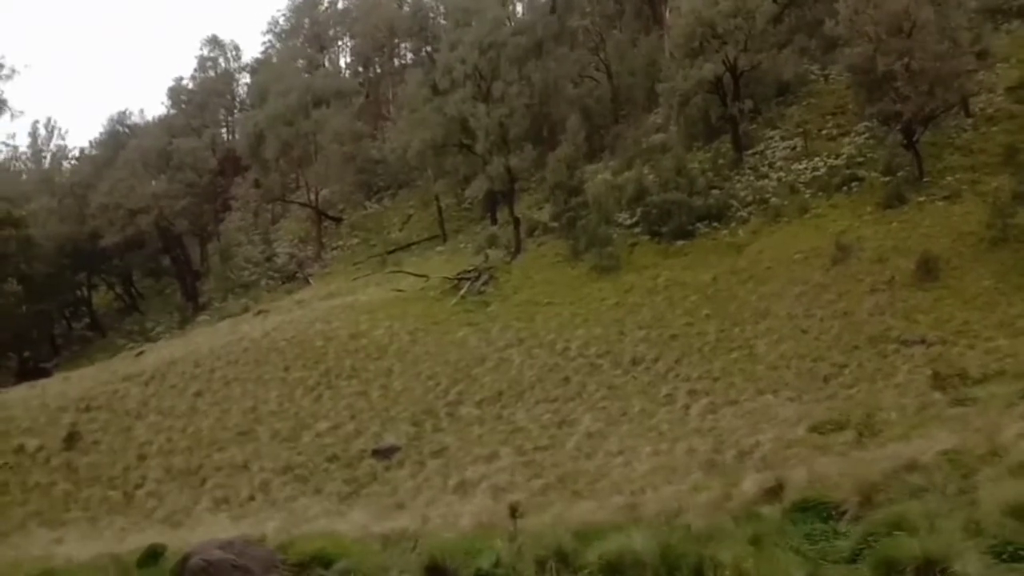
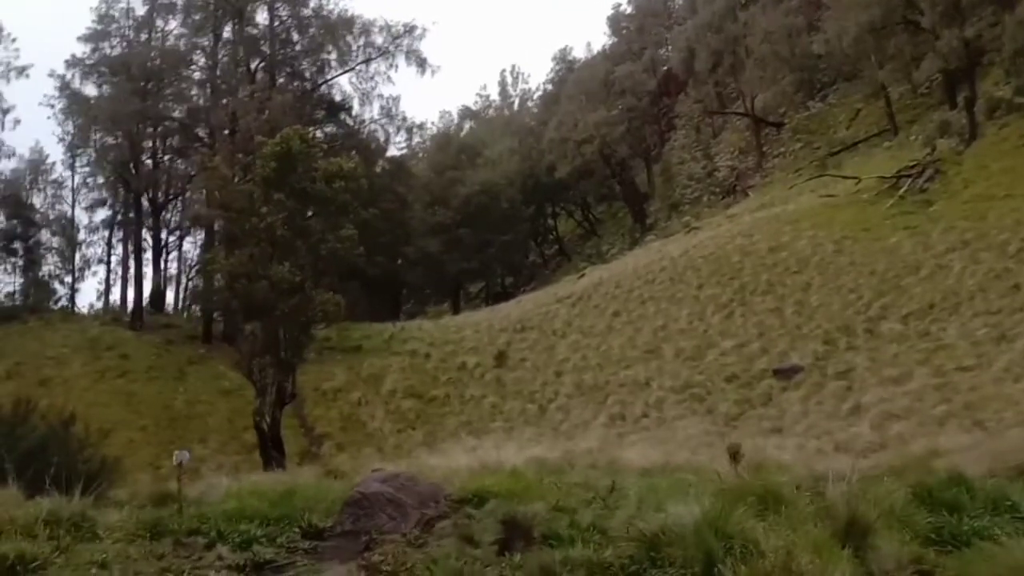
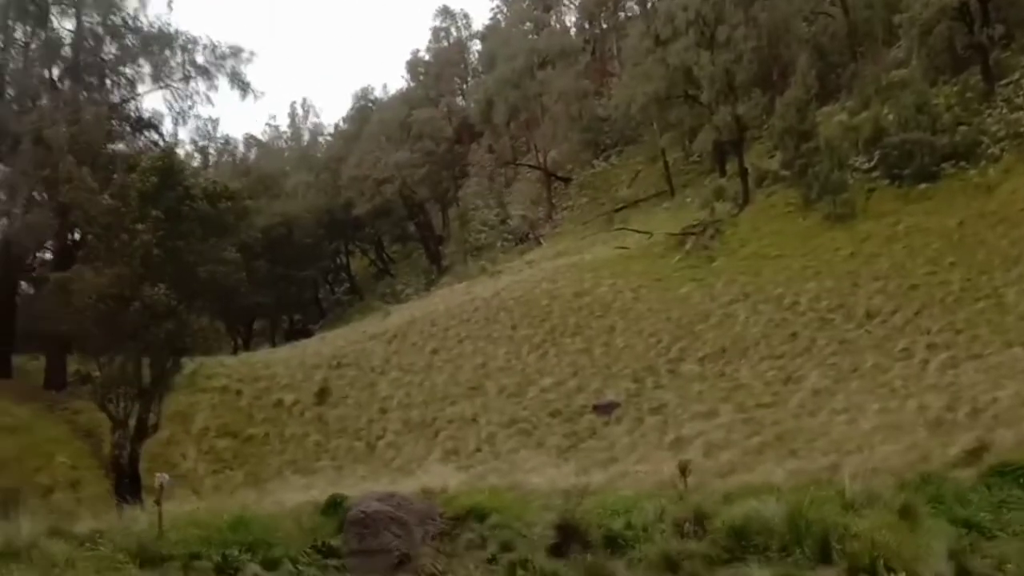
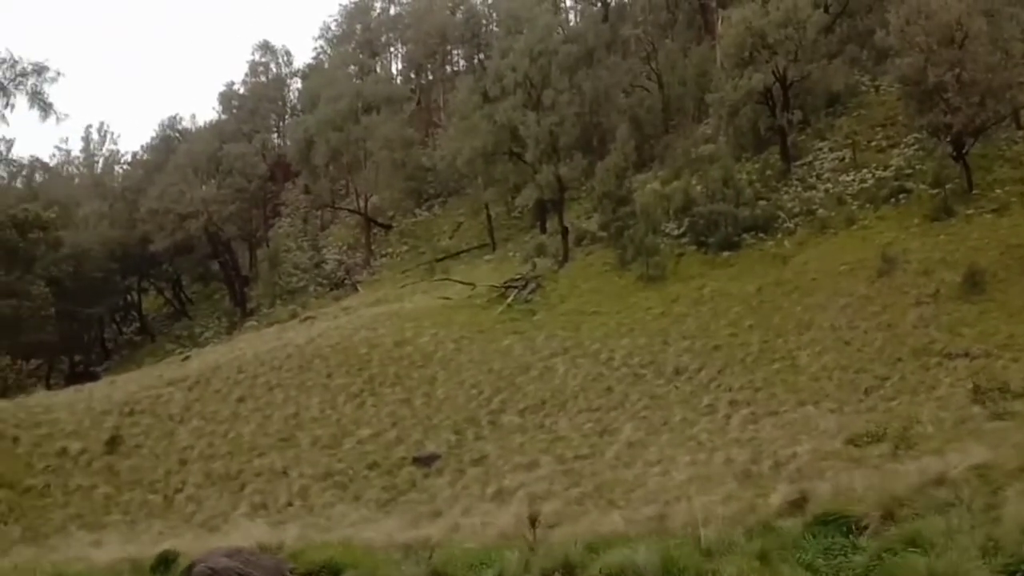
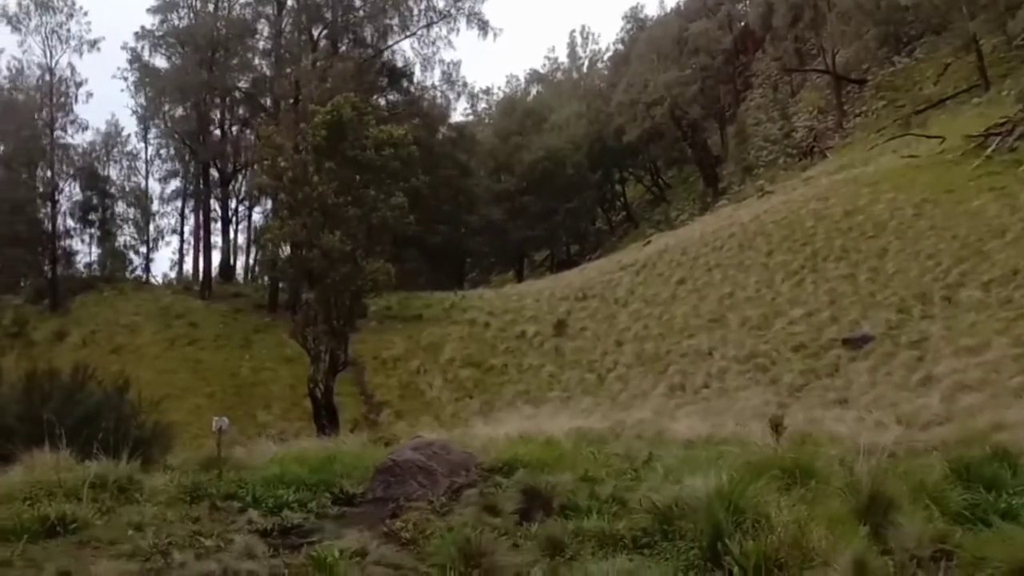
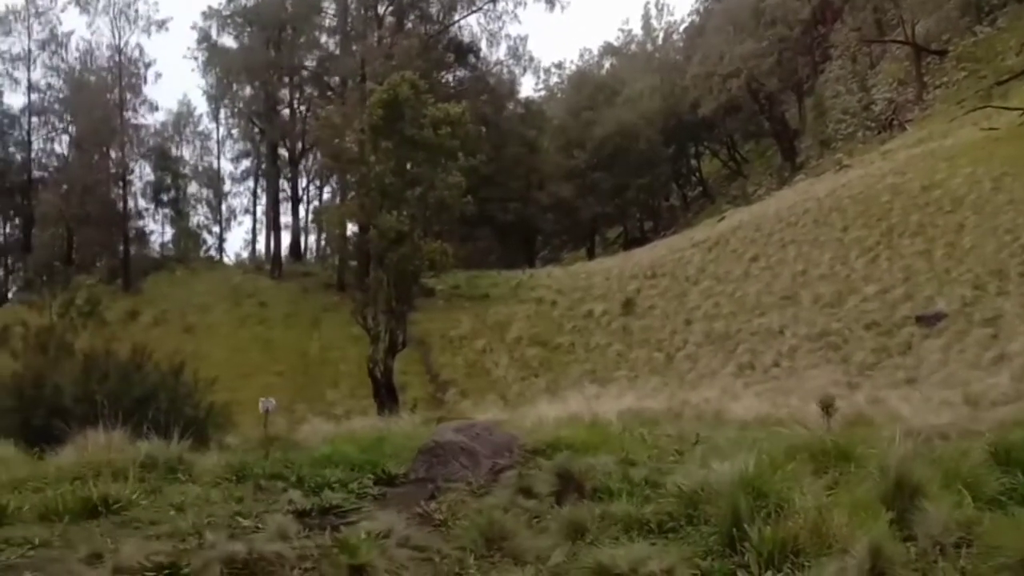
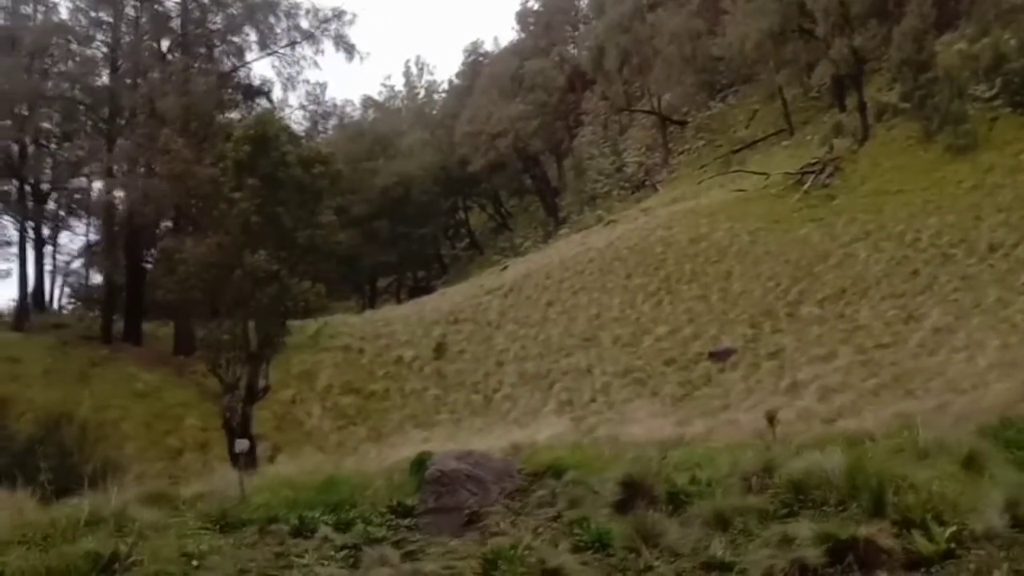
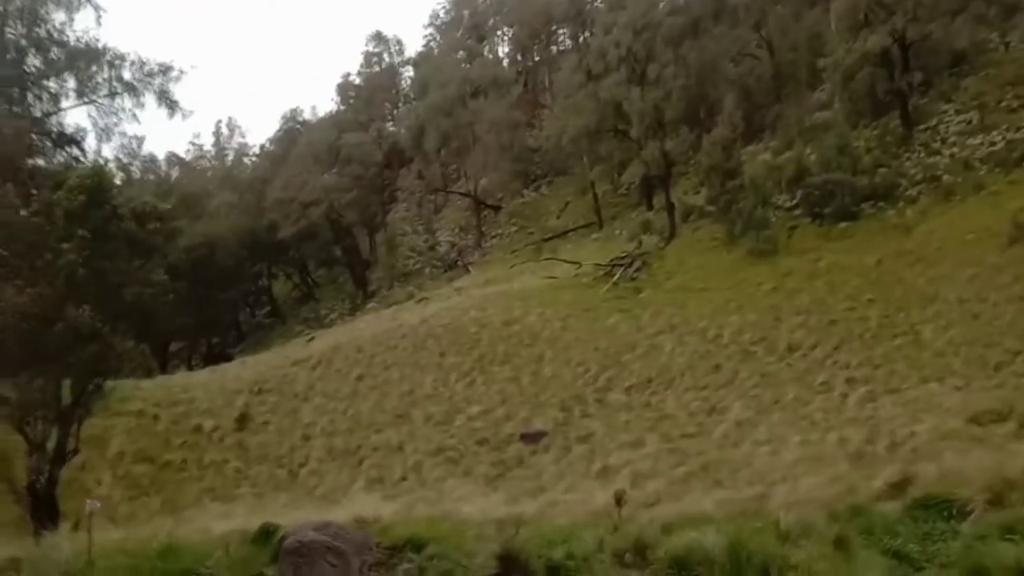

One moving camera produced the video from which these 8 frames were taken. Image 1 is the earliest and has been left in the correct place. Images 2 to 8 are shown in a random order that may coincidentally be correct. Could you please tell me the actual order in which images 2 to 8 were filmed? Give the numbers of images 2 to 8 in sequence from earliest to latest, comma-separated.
4, 8, 3, 7, 2, 5, 6
